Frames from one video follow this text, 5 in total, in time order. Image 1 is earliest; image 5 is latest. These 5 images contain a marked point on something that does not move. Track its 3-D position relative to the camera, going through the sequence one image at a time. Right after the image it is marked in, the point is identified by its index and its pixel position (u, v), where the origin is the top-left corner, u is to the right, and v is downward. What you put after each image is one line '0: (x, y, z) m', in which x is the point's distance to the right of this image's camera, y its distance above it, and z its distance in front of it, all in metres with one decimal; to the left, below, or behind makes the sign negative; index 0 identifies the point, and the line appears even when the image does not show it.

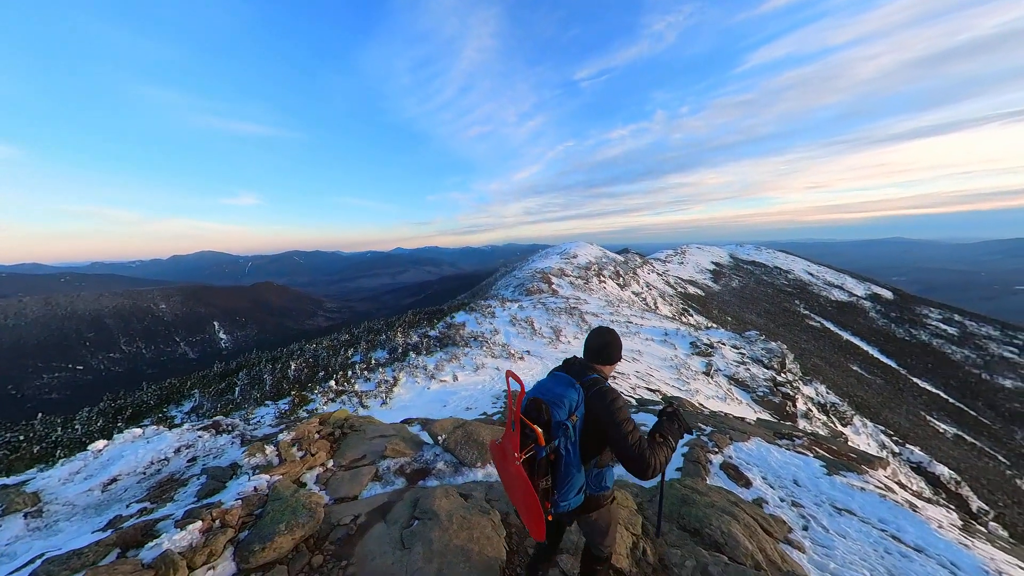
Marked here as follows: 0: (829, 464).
0: (+4.5, -2.5, +5.7) m
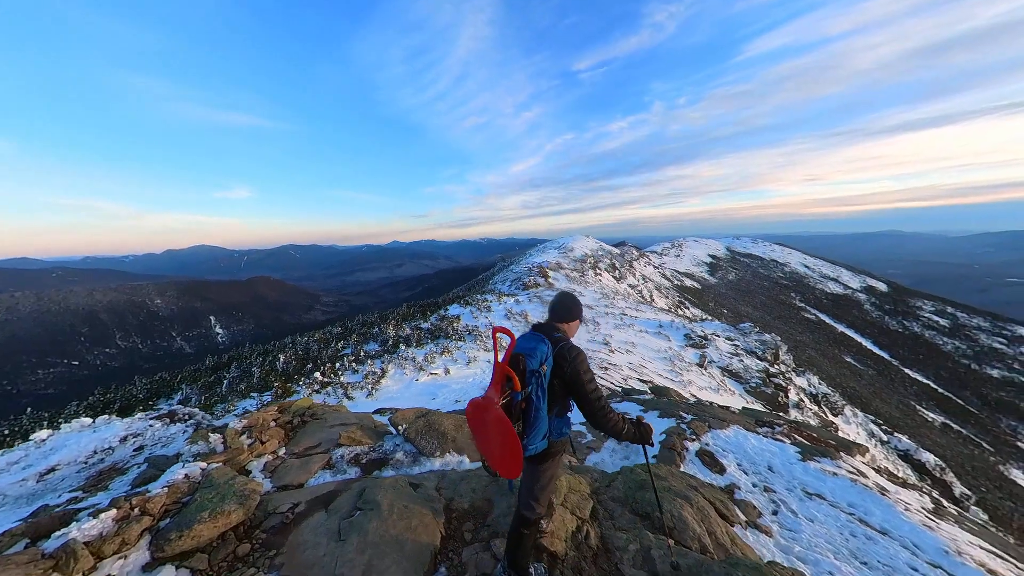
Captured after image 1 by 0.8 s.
0: (+4.2, -2.3, +5.7) m
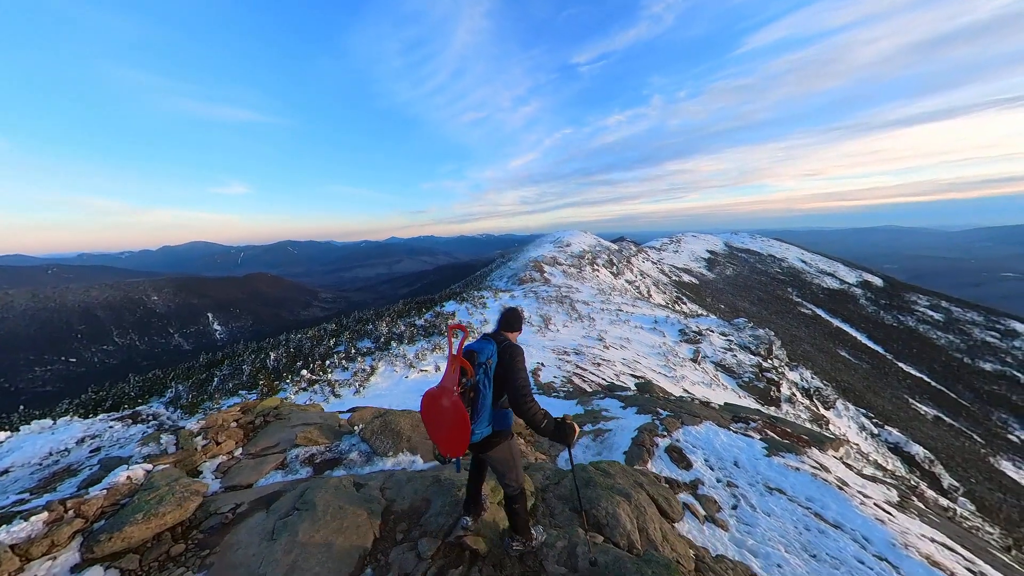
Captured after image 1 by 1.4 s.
0: (+3.9, -2.3, +5.8) m
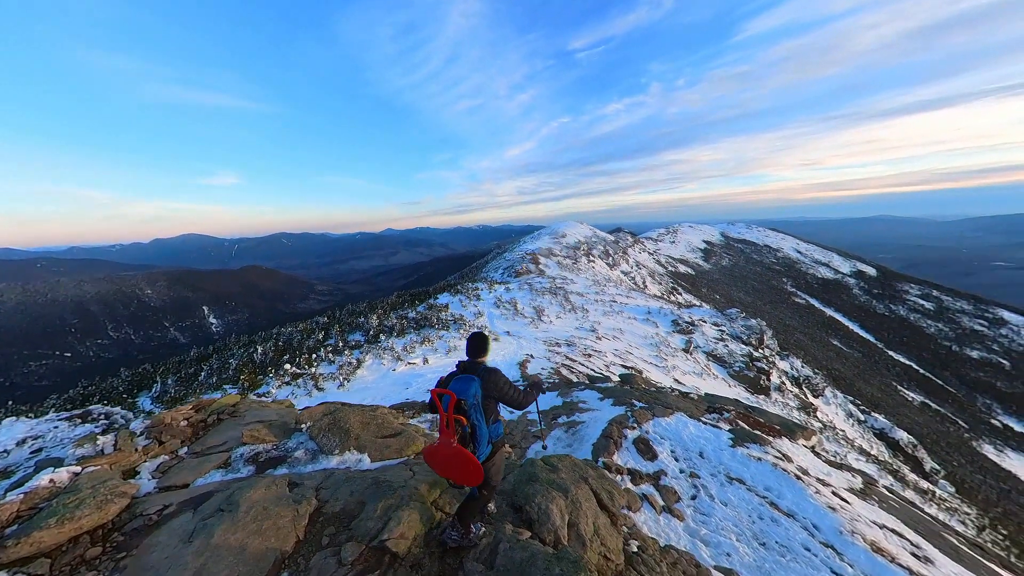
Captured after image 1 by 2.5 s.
0: (+3.4, -2.2, +5.8) m
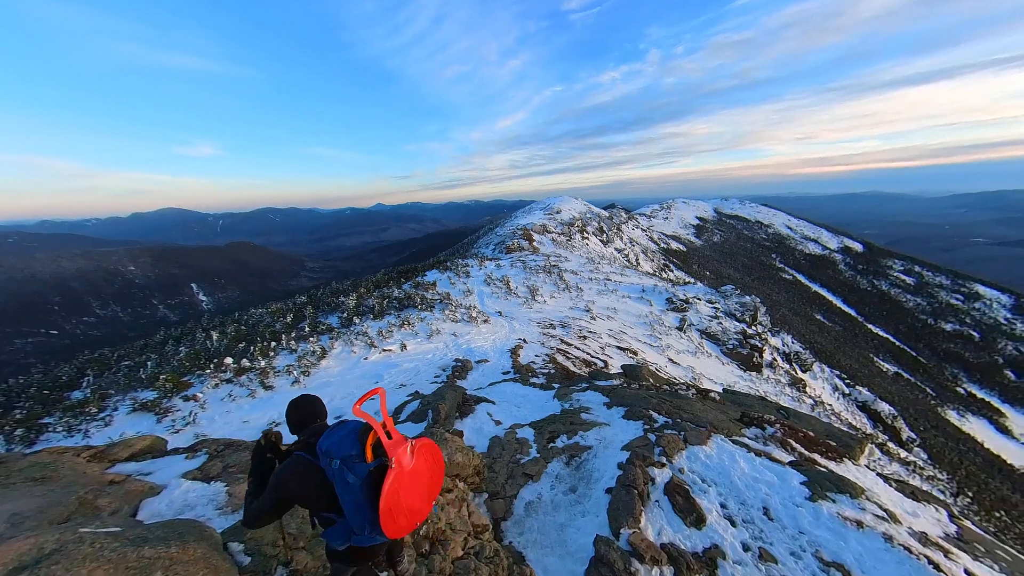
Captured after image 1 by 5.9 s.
0: (+3.2, -2.0, +4.3) m
